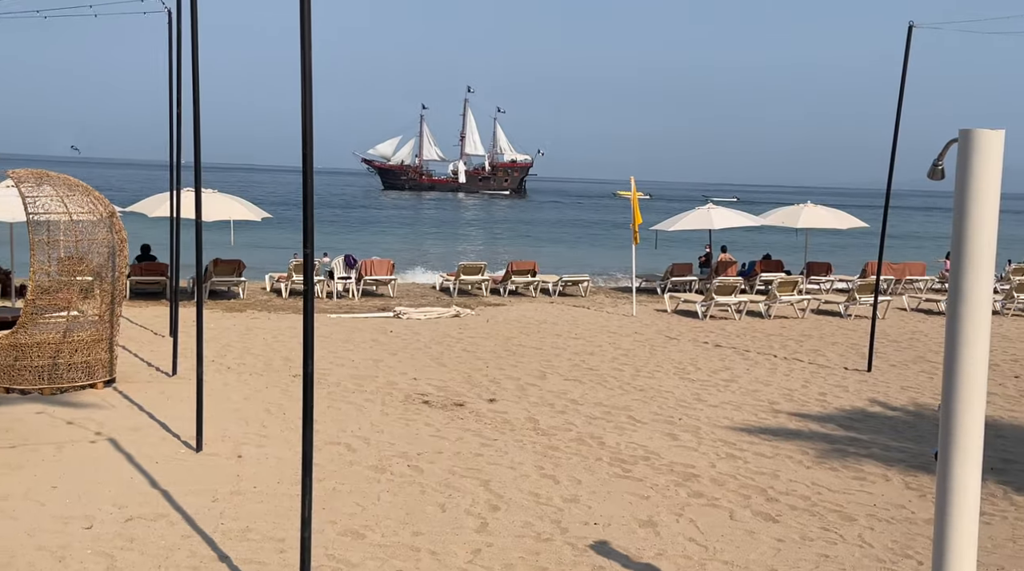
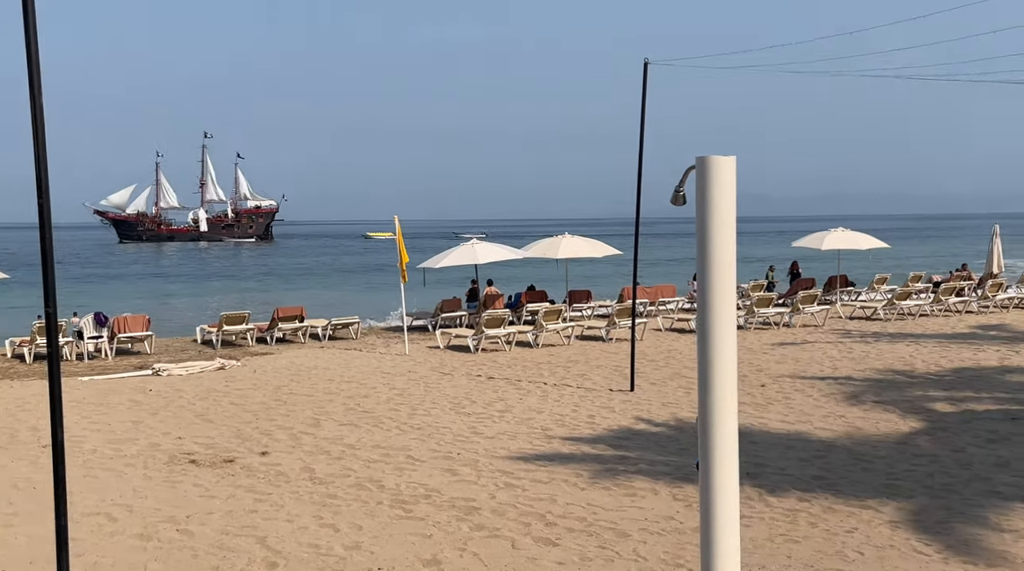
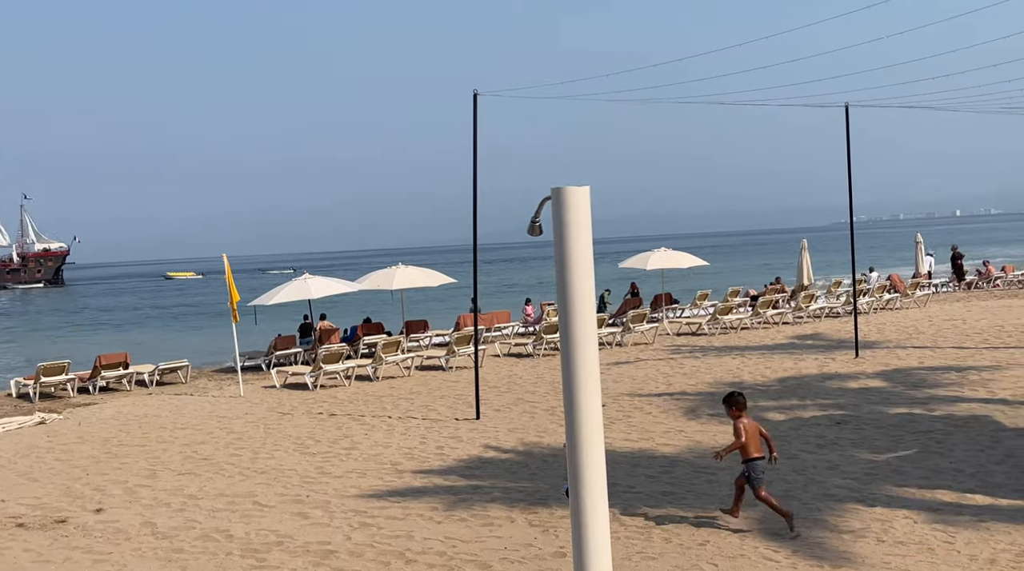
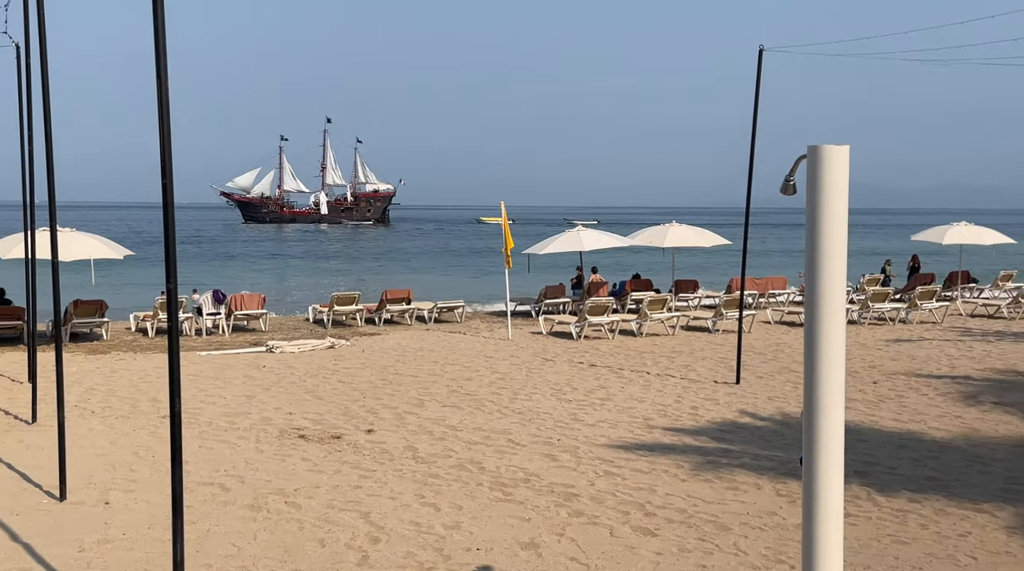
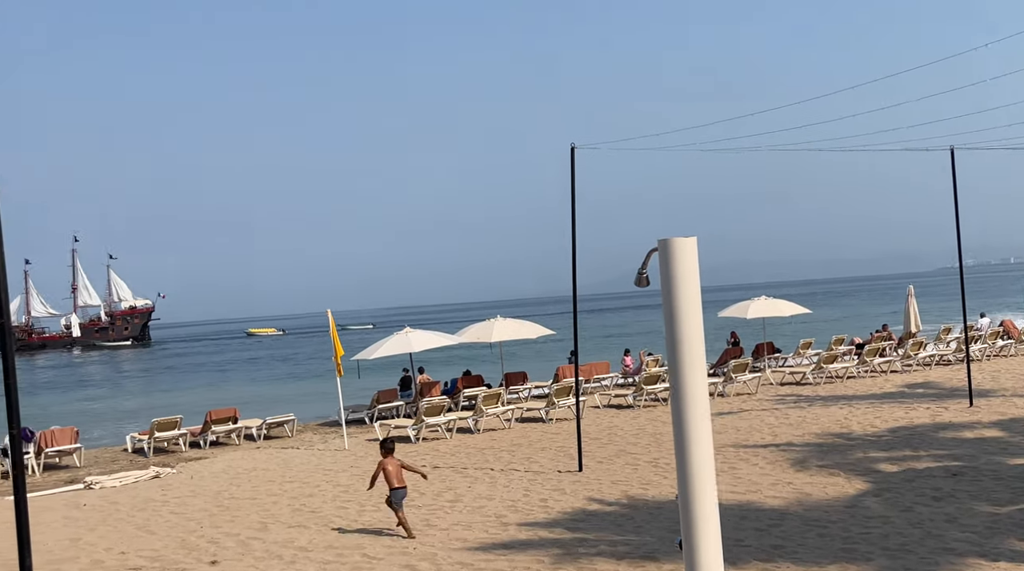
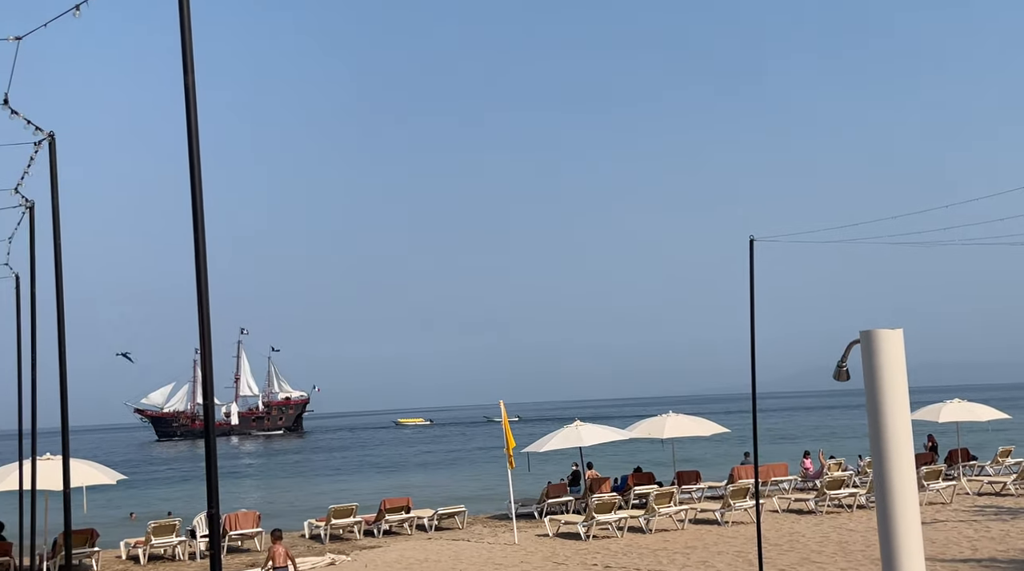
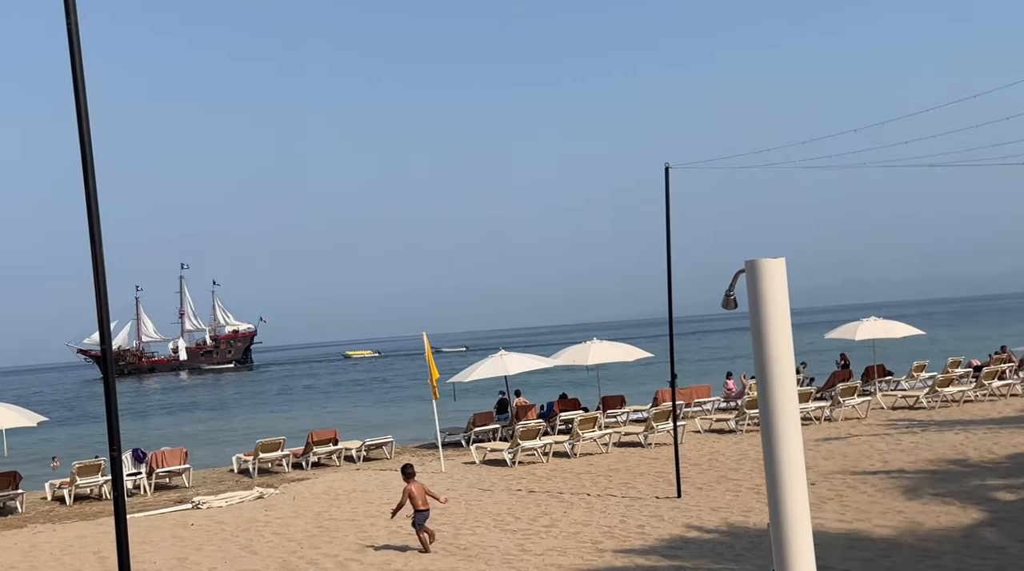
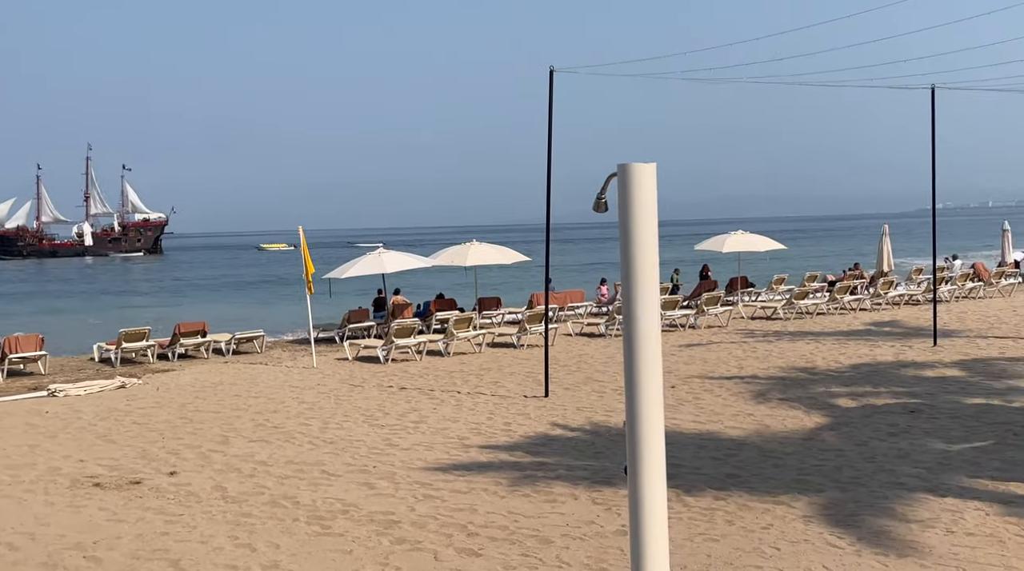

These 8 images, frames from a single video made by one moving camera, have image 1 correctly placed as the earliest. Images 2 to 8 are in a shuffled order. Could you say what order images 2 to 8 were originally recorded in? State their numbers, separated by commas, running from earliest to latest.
4, 2, 8, 3, 5, 7, 6
